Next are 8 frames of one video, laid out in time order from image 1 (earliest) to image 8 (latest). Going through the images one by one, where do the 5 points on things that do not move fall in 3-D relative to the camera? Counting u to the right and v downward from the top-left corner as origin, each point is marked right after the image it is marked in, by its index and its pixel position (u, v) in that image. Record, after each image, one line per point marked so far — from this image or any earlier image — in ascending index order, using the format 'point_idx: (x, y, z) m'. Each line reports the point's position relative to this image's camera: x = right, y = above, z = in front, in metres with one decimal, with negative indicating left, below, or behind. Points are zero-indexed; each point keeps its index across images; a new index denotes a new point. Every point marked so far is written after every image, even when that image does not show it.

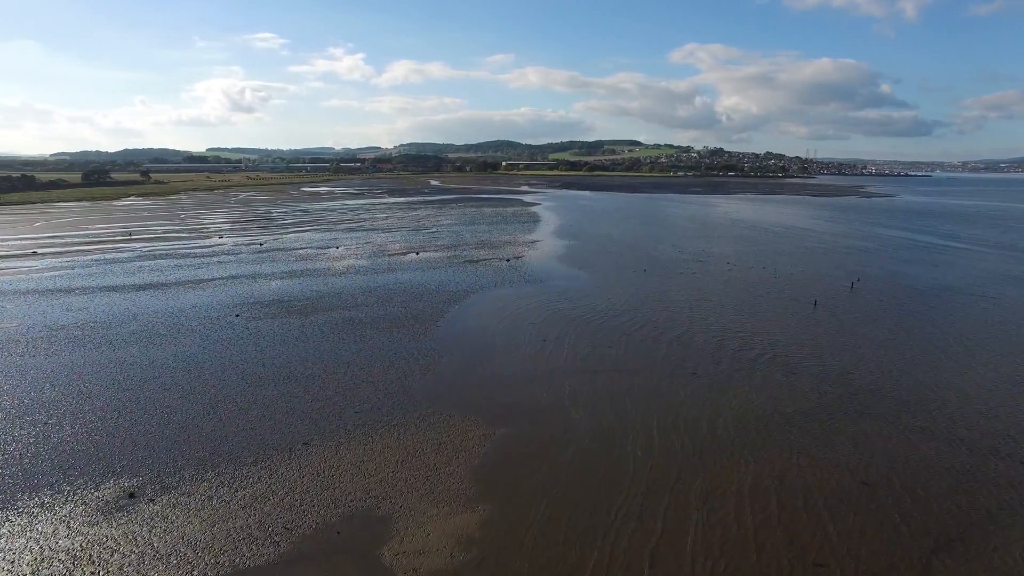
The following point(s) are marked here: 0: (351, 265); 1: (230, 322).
0: (-4.9, +0.8, +19.0) m
1: (-5.3, -0.7, +11.6) m
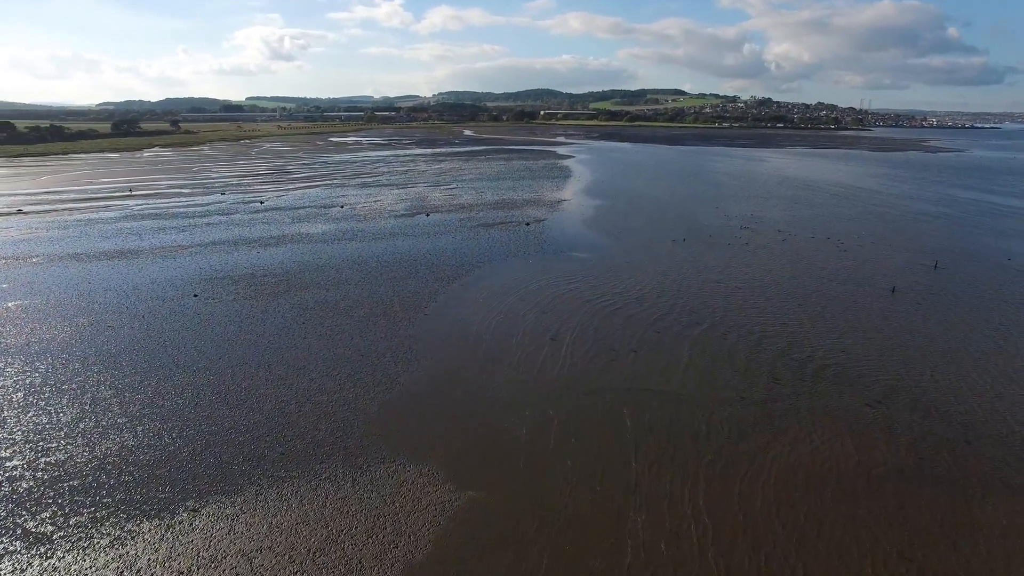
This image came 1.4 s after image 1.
0: (-4.4, +1.7, +17.1) m
1: (-5.2, -0.3, +9.9) m
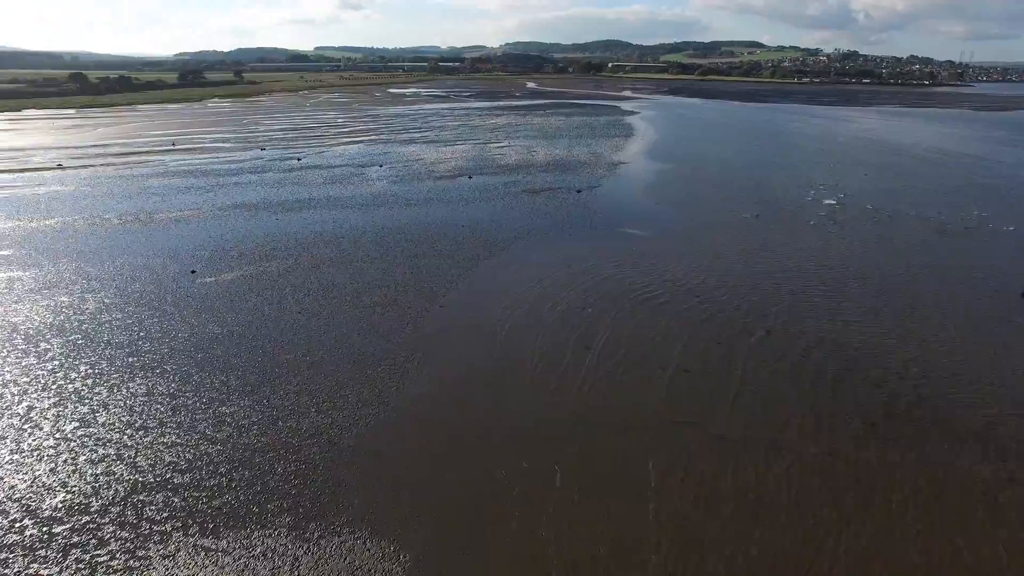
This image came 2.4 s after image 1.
0: (-3.2, +2.5, +15.8) m
1: (-4.8, 0.0, +8.8) m
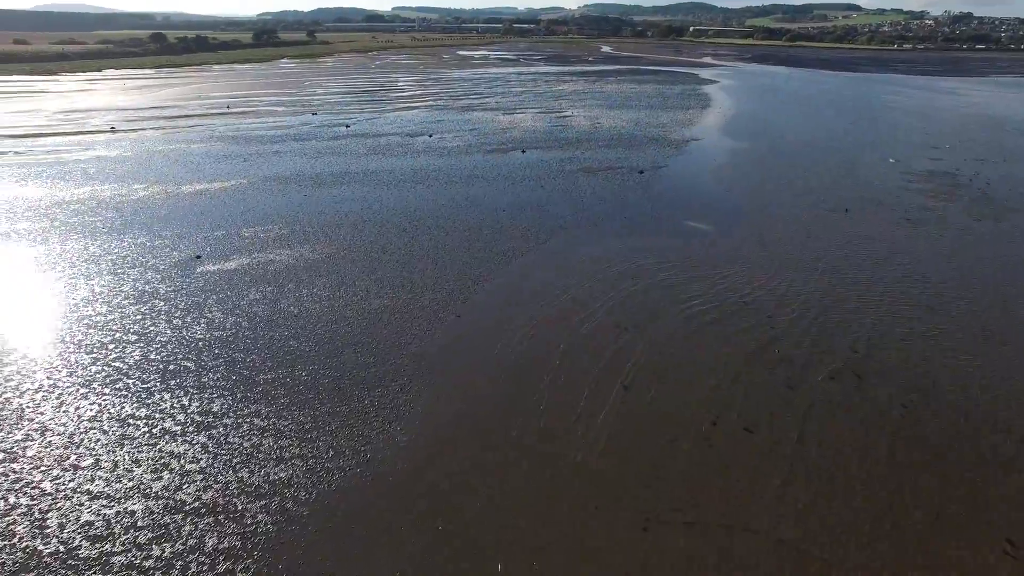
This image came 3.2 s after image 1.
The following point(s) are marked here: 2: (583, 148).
0: (-2.0, +2.9, +14.7) m
1: (-4.4, +0.2, +8.1) m
2: (+2.0, +4.0, +17.5) m
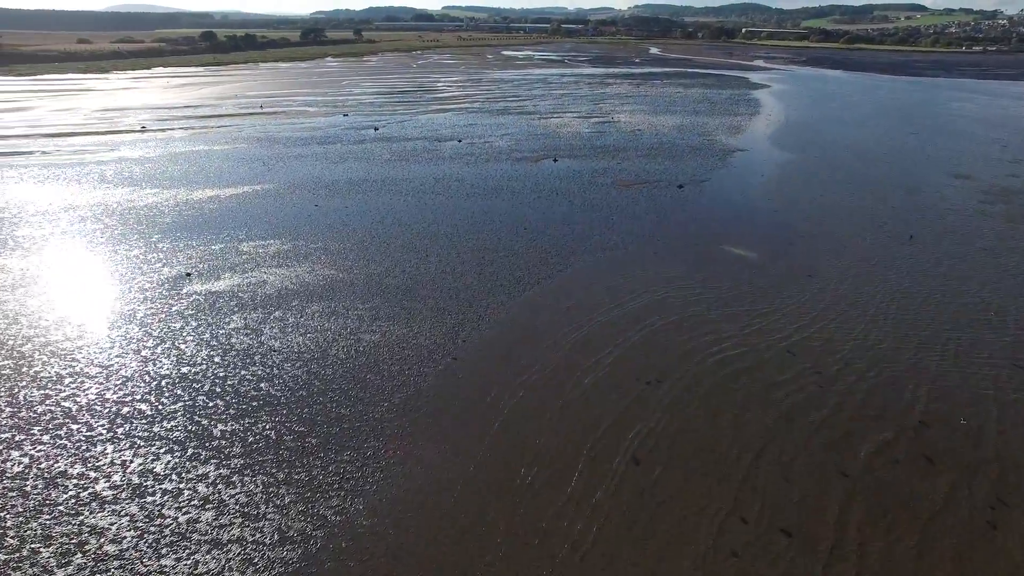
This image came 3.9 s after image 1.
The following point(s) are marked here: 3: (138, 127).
0: (-1.3, +2.6, +14.0) m
1: (-4.2, -0.1, +7.5) m
2: (+2.8, +3.5, +16.5) m
3: (-11.1, +4.8, +18.6) m
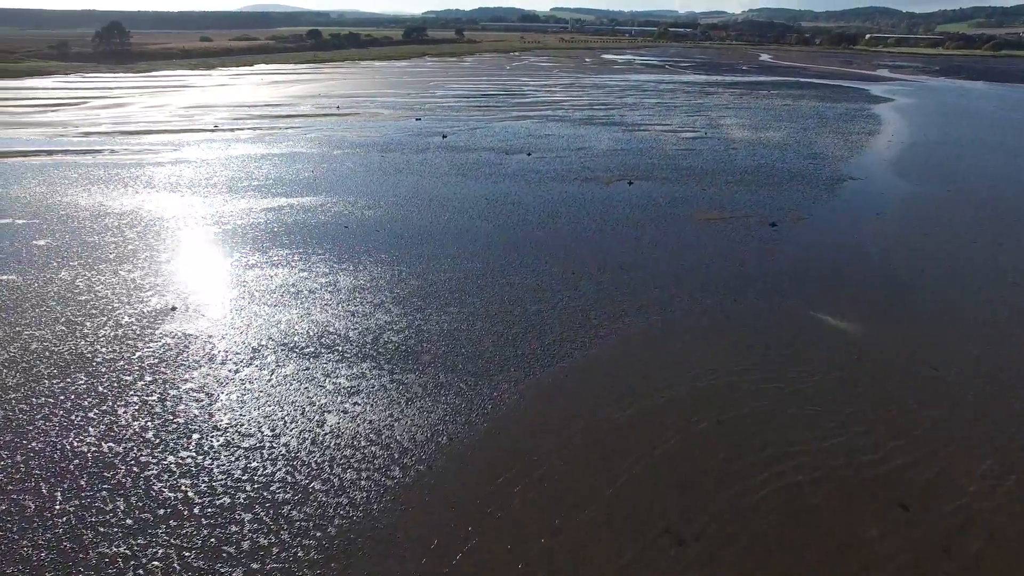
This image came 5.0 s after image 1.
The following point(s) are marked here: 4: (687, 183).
0: (0.0, +1.9, +12.6) m
1: (-4.0, -0.4, +6.6) m
2: (+4.5, +2.5, +14.5) m
3: (-8.9, +4.8, +18.5) m
4: (+3.8, +2.2, +13.5) m
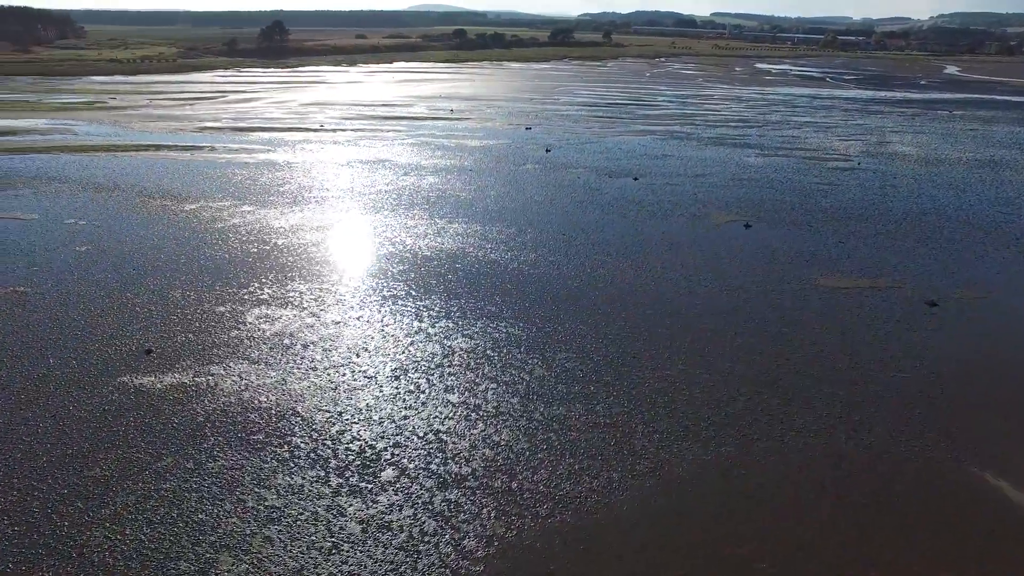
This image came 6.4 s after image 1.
0: (+1.4, +1.1, +10.7) m
1: (-3.9, -0.8, +5.7) m
2: (+6.3, +1.2, +11.7) m
3: (-5.7, +4.8, +18.4) m
4: (+5.4, +0.9, +10.9) m
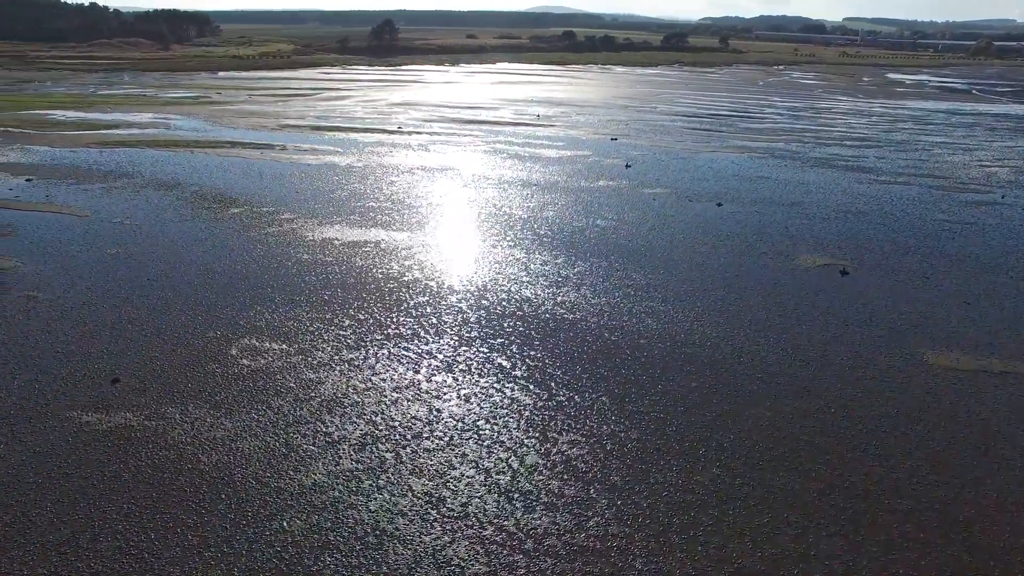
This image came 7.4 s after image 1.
0: (+2.2, +0.4, +9.4) m
1: (-3.9, -1.0, +5.2) m
2: (+7.2, +0.2, +9.5) m
3: (-3.3, +4.6, +18.0) m
4: (+6.1, 0.0, +8.9) m
